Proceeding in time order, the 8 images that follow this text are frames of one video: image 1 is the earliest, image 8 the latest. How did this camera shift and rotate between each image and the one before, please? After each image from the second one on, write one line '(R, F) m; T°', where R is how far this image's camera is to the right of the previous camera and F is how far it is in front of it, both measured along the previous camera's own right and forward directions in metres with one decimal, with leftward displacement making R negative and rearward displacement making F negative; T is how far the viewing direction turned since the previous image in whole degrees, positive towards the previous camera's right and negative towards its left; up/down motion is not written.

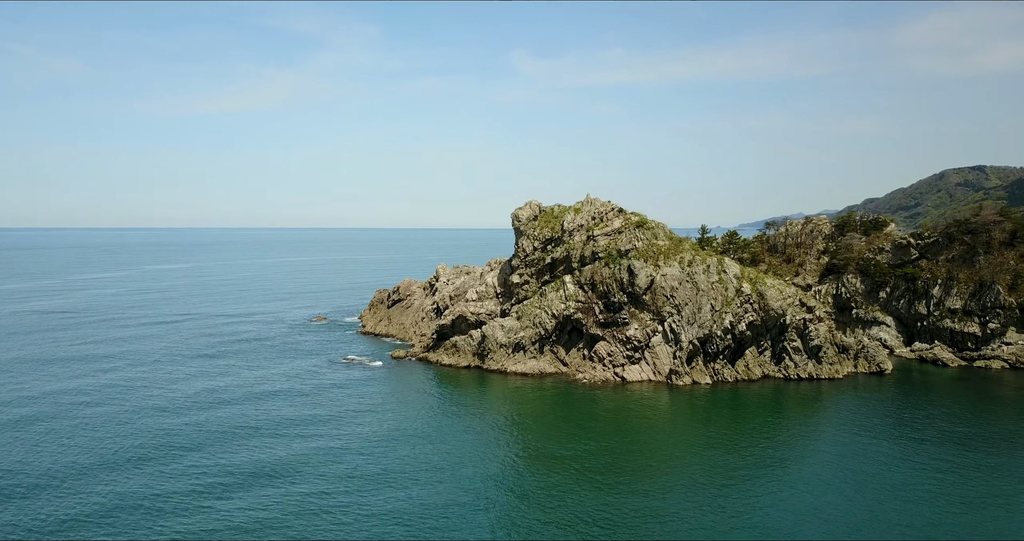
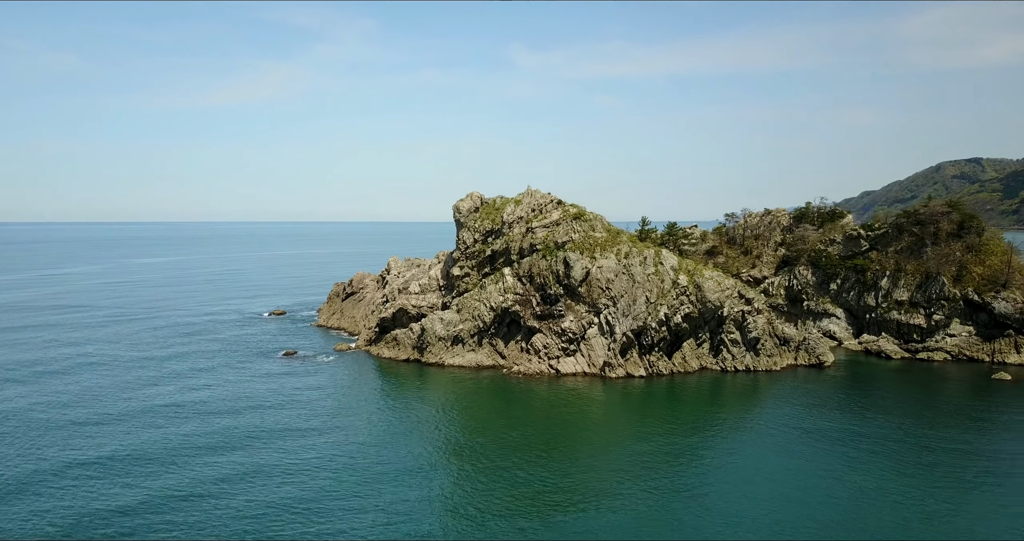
(+5.9, +0.6) m; 0°
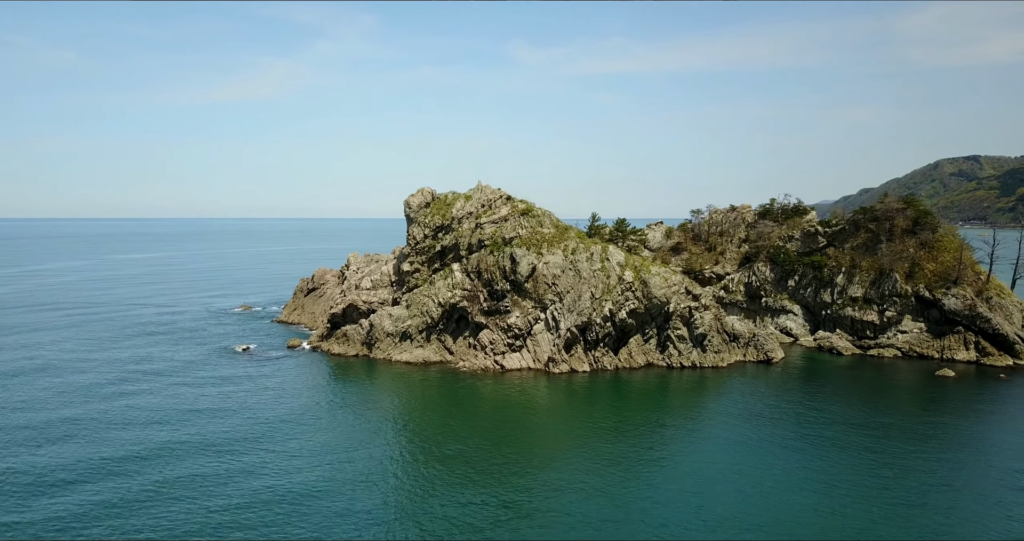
(+5.0, +0.2) m; 0°
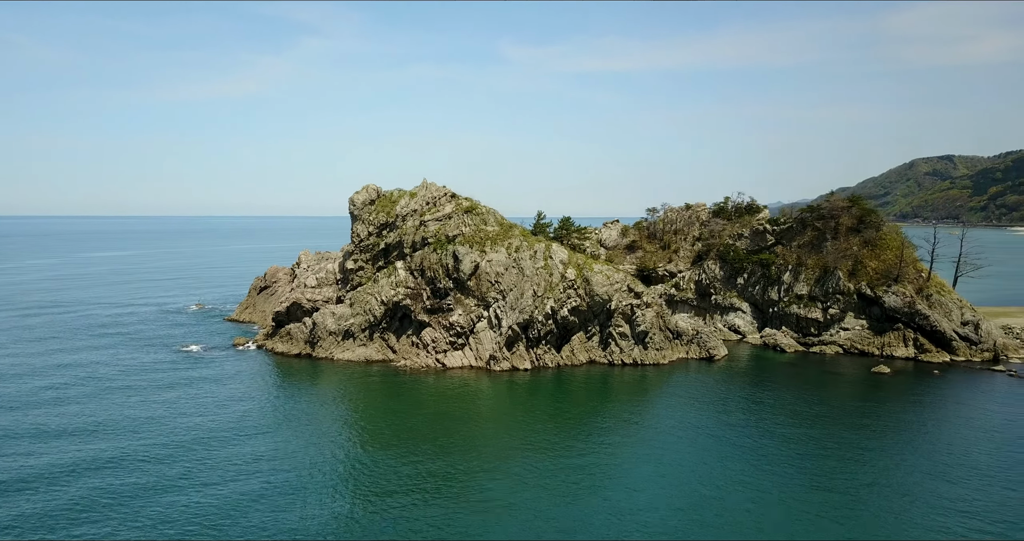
(+3.7, +0.1) m; +1°
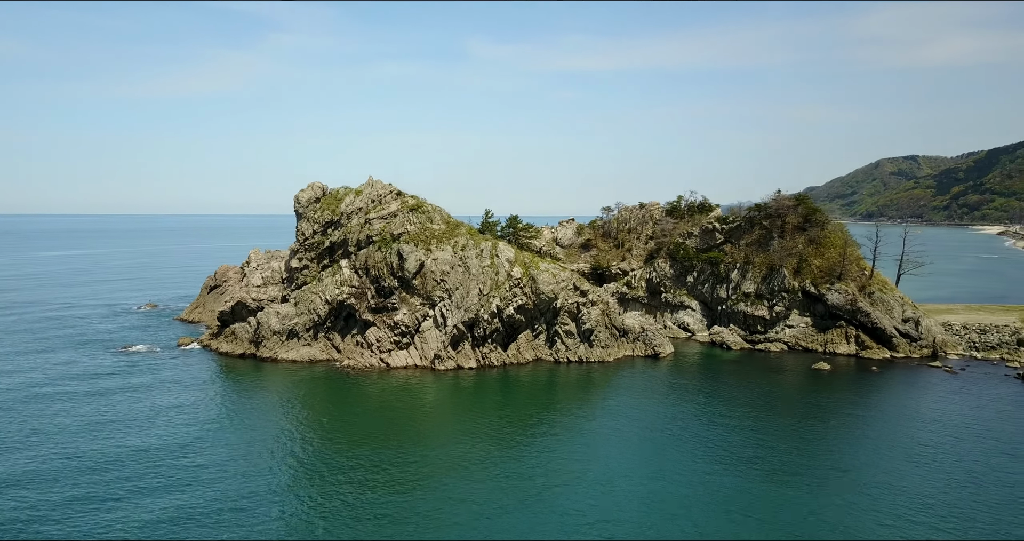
(+2.6, +0.1) m; +2°
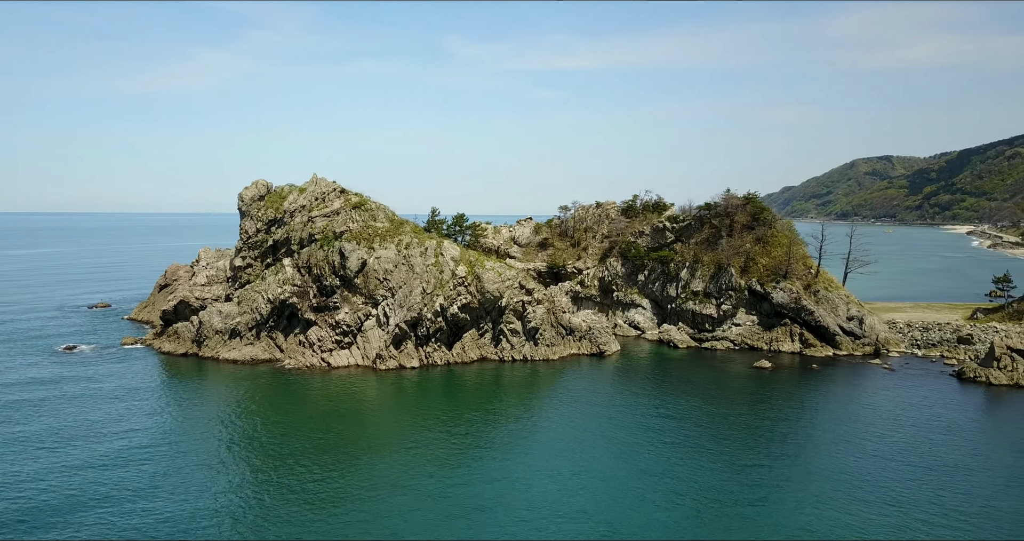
(+3.3, +0.1) m; +2°
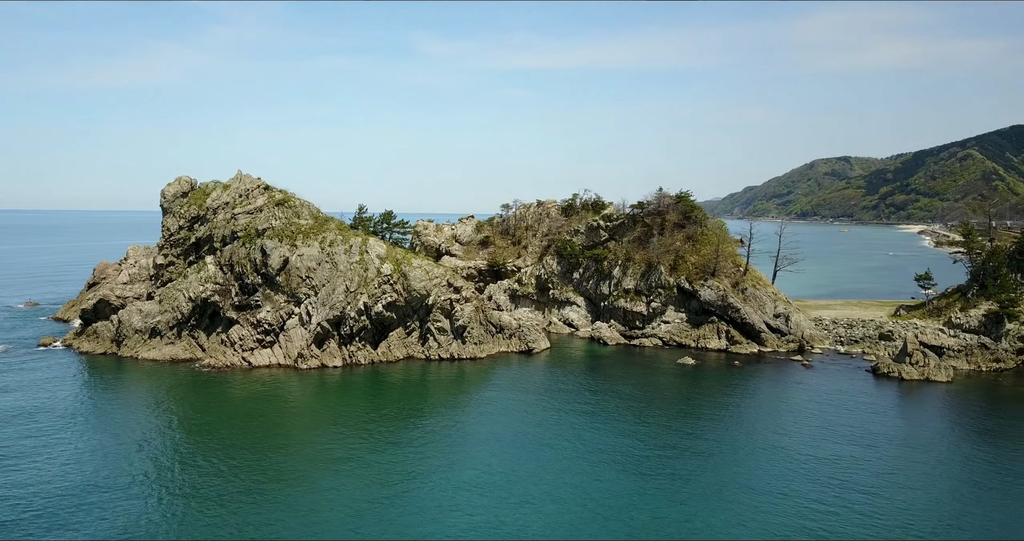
(+3.7, +0.1) m; +3°
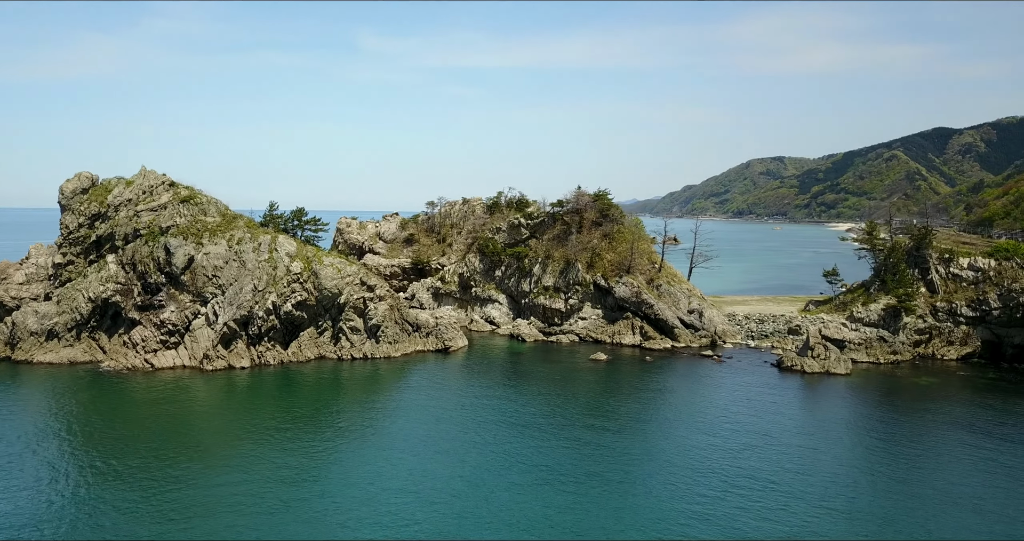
(+2.7, +0.1) m; +4°
